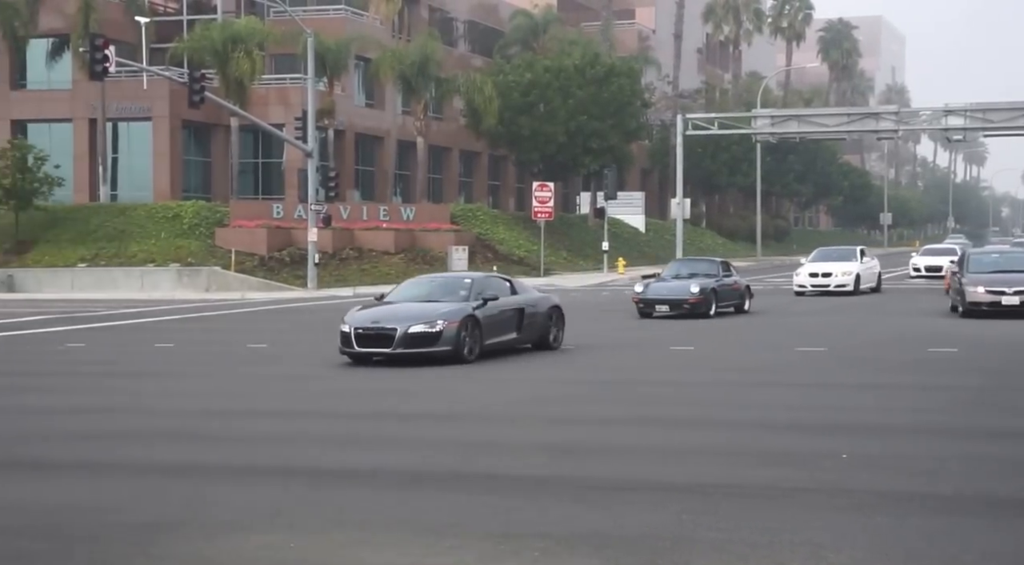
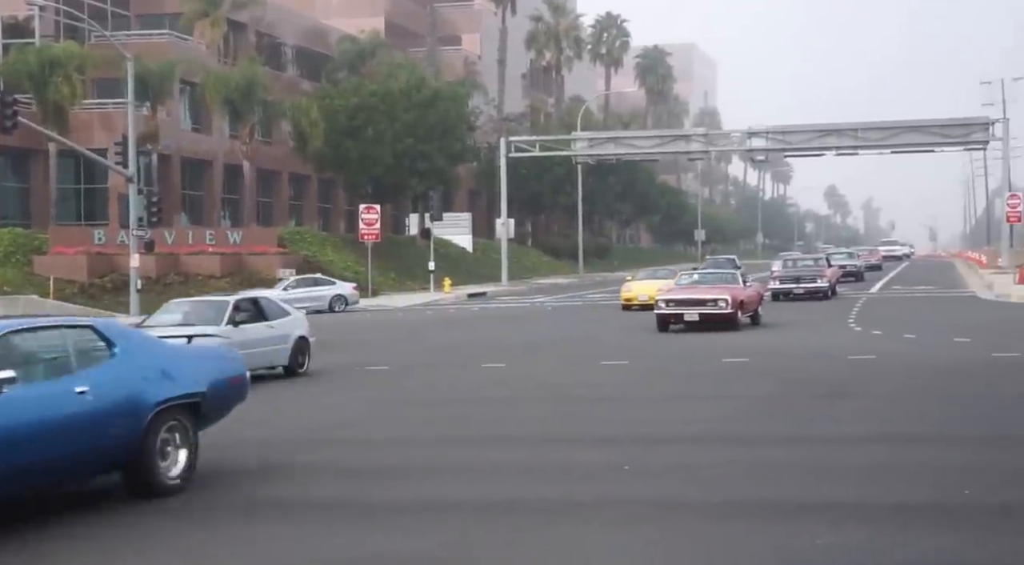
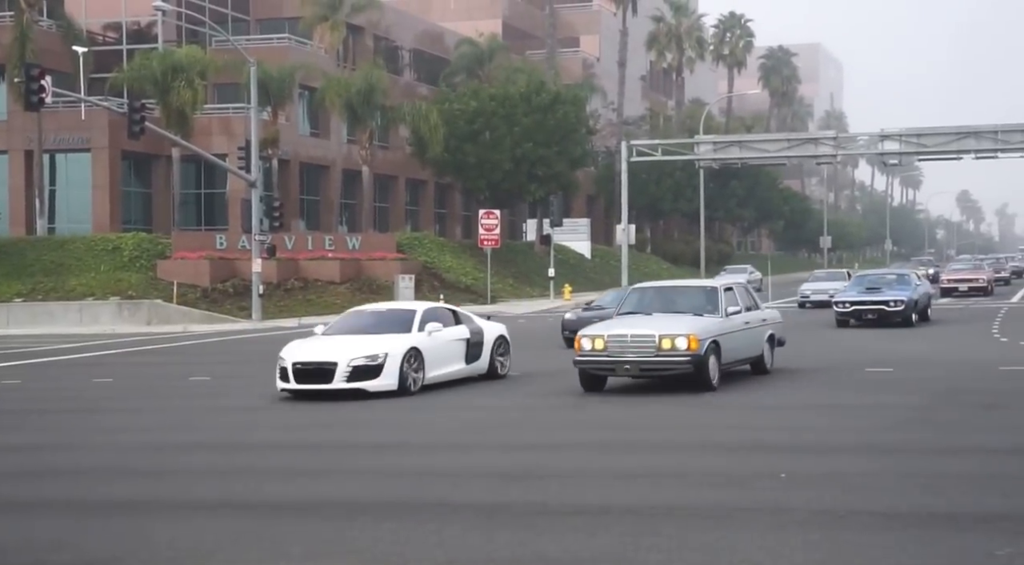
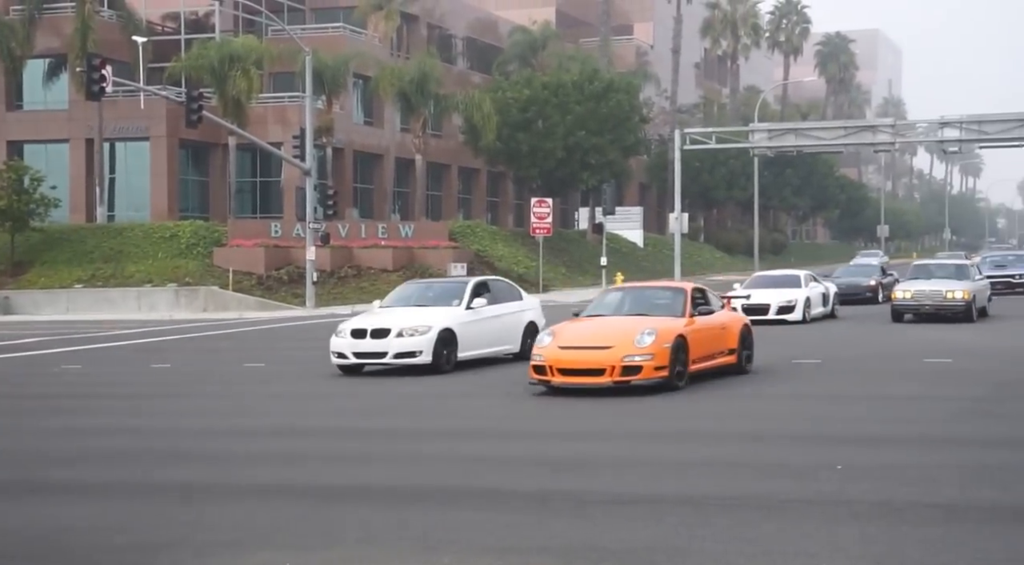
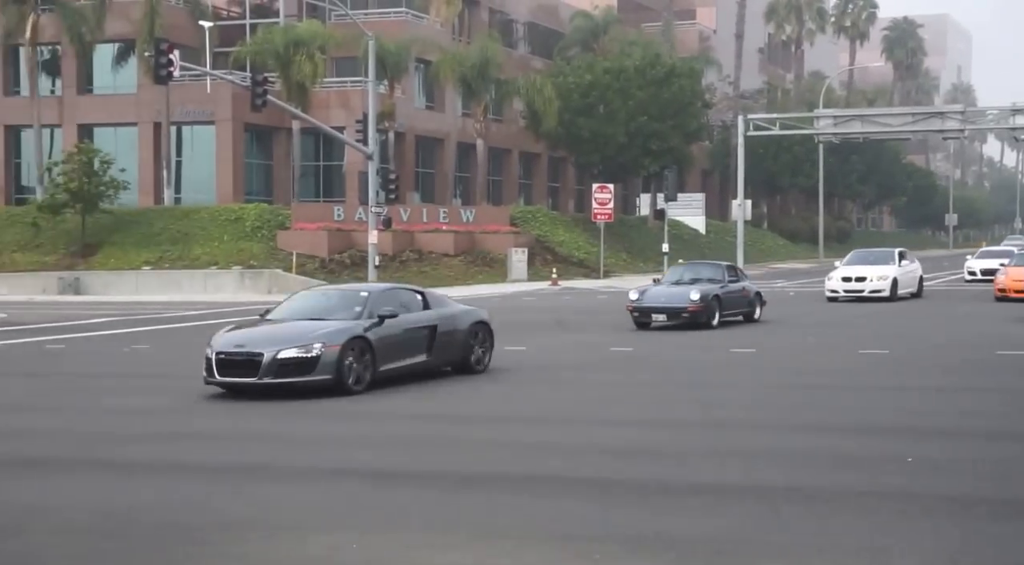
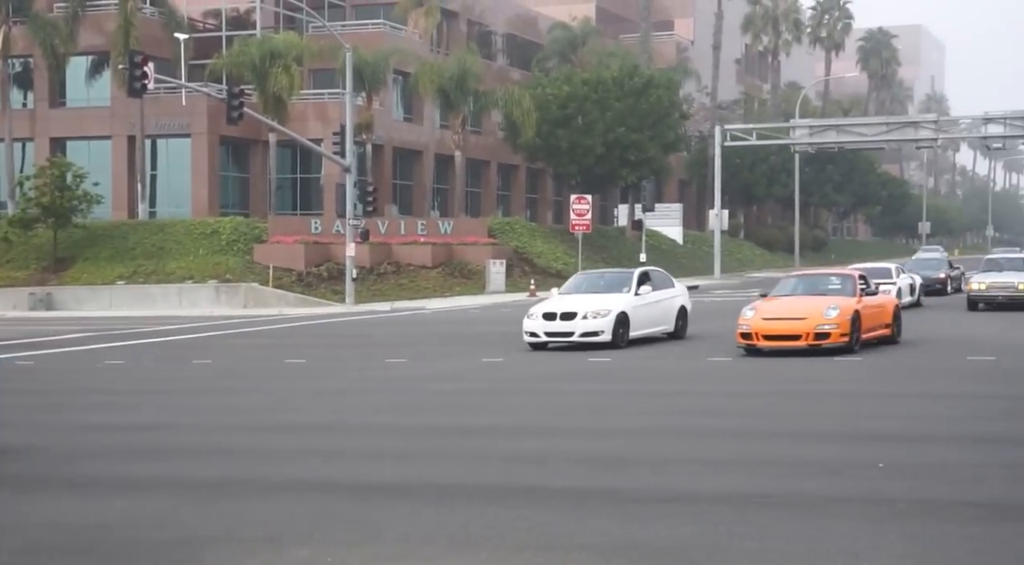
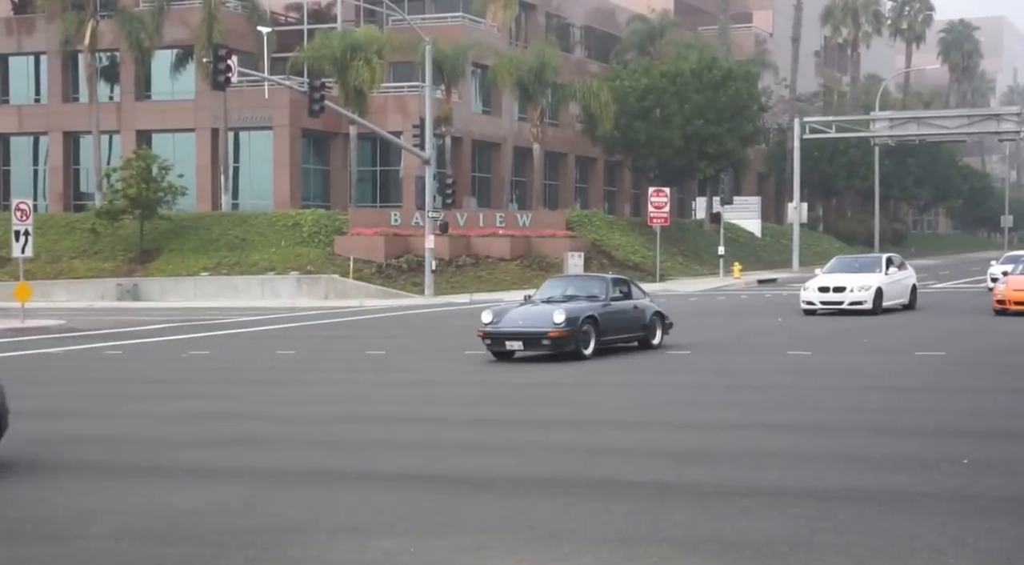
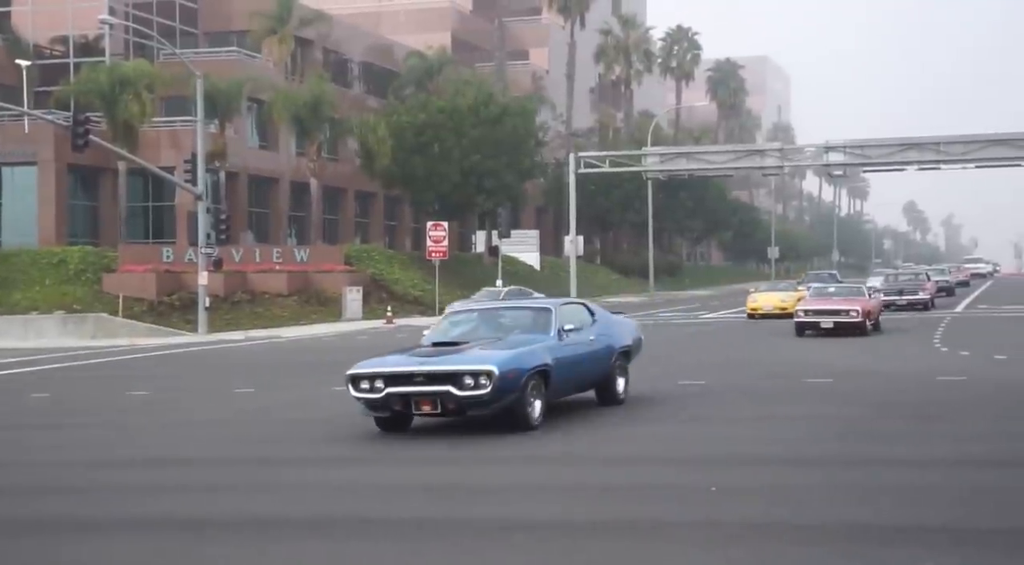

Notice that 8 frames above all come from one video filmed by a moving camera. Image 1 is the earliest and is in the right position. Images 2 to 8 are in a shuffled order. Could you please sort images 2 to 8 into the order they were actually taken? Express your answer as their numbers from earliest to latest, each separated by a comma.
5, 7, 6, 4, 3, 8, 2
